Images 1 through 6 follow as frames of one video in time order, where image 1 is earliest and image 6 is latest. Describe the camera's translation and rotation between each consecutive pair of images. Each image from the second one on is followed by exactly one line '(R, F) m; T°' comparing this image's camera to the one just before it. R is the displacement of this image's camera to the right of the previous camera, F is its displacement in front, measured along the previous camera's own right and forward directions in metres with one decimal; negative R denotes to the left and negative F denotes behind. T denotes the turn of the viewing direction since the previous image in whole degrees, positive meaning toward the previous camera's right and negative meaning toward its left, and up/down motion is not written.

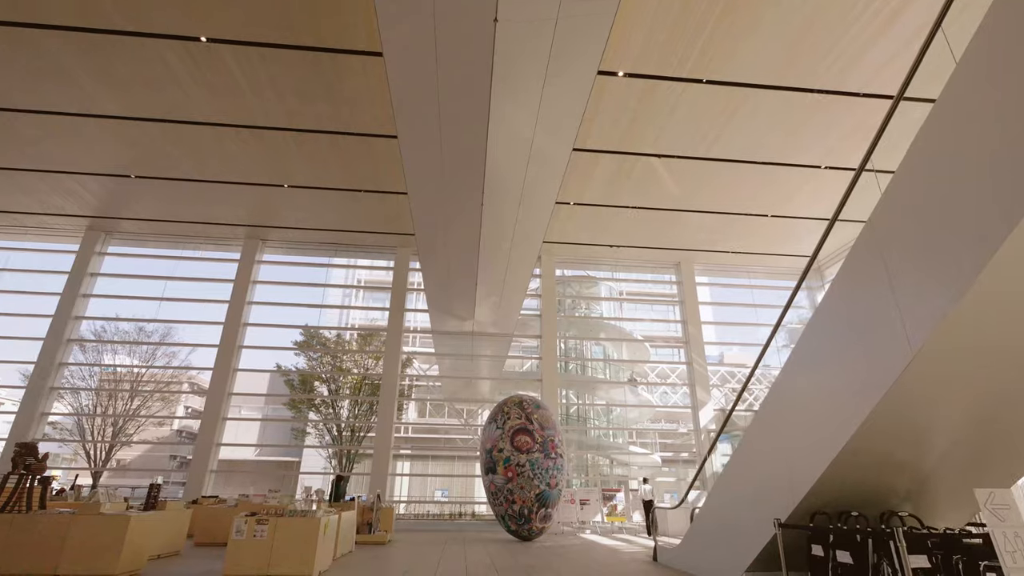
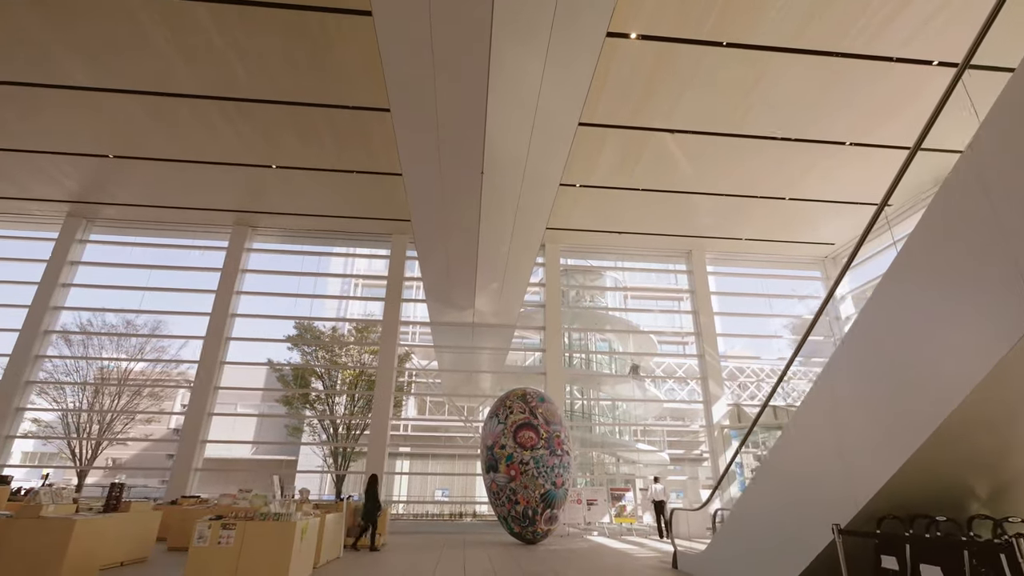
(0.0, +0.6) m; 0°
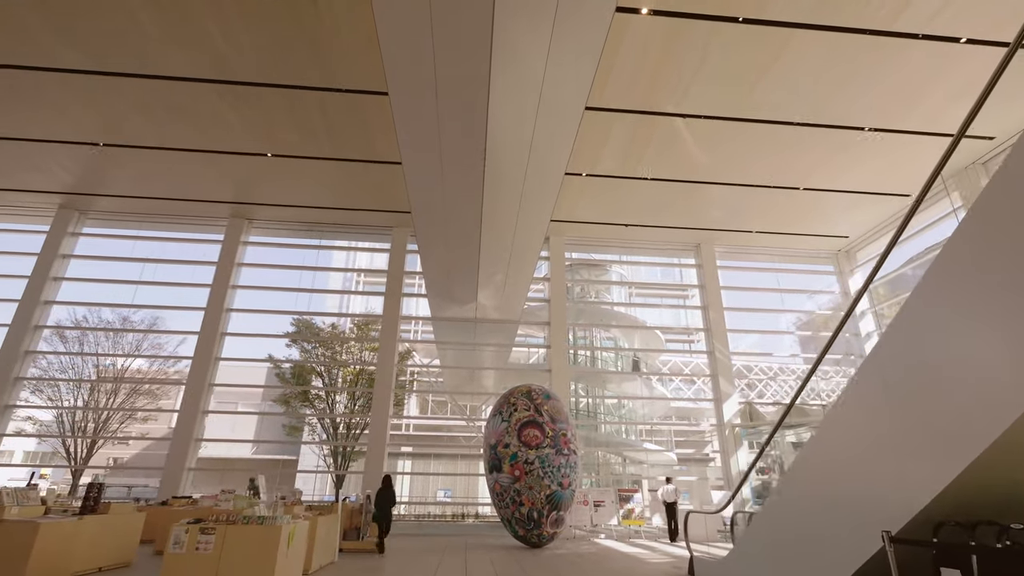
(0.0, +0.3) m; 0°
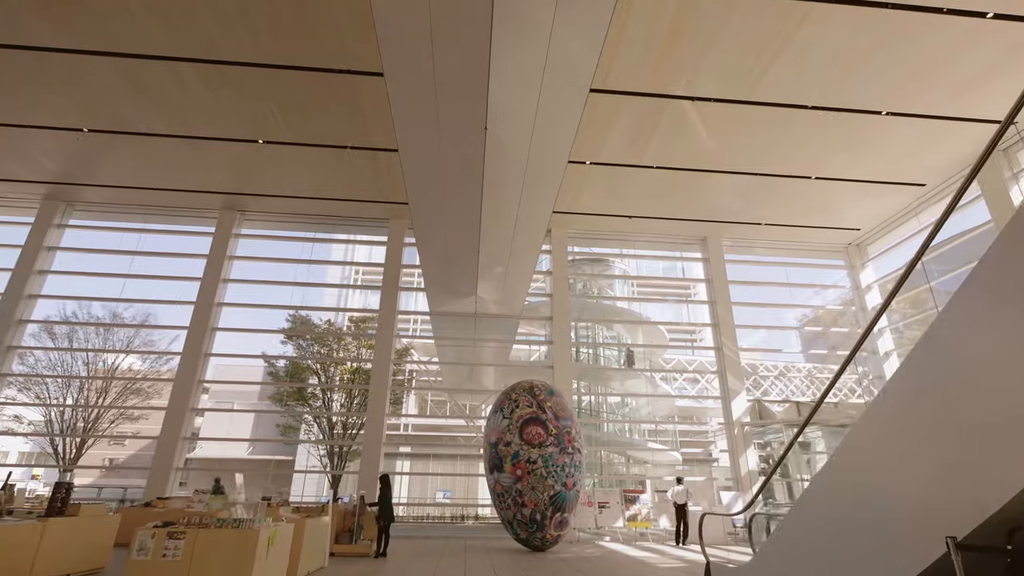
(0.0, +0.3) m; 0°
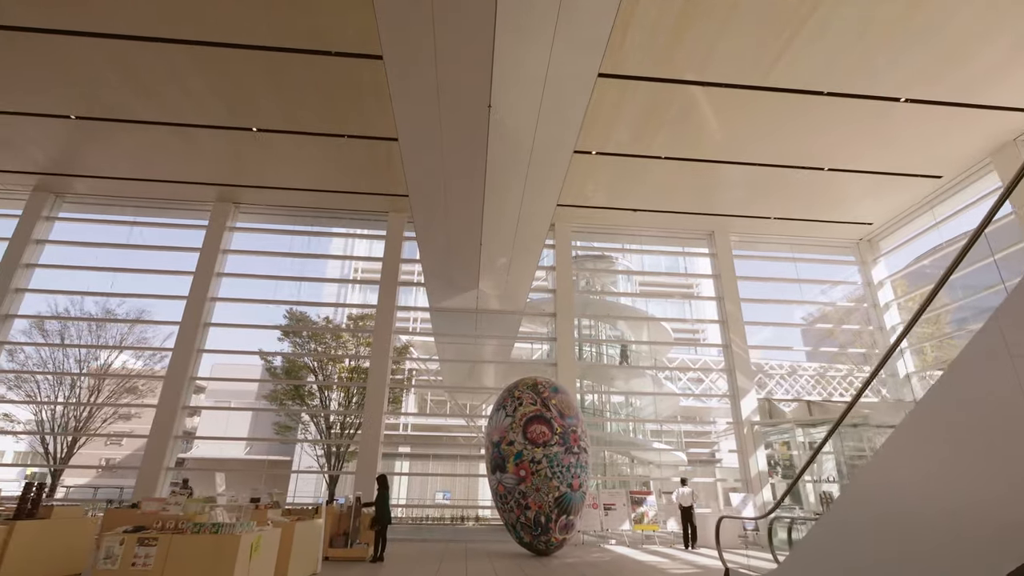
(0.0, +0.3) m; 0°
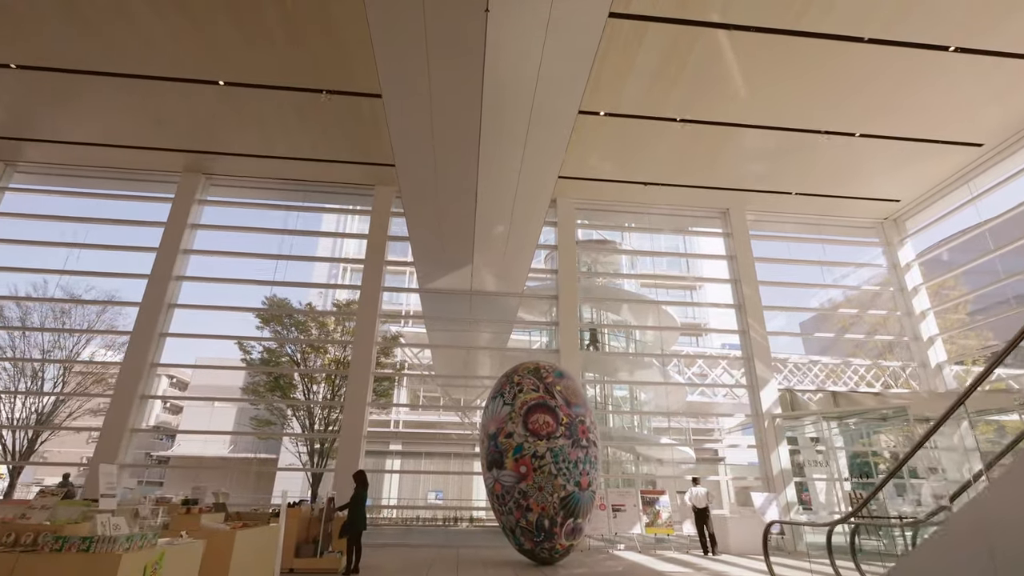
(0.0, +0.8) m; +1°
